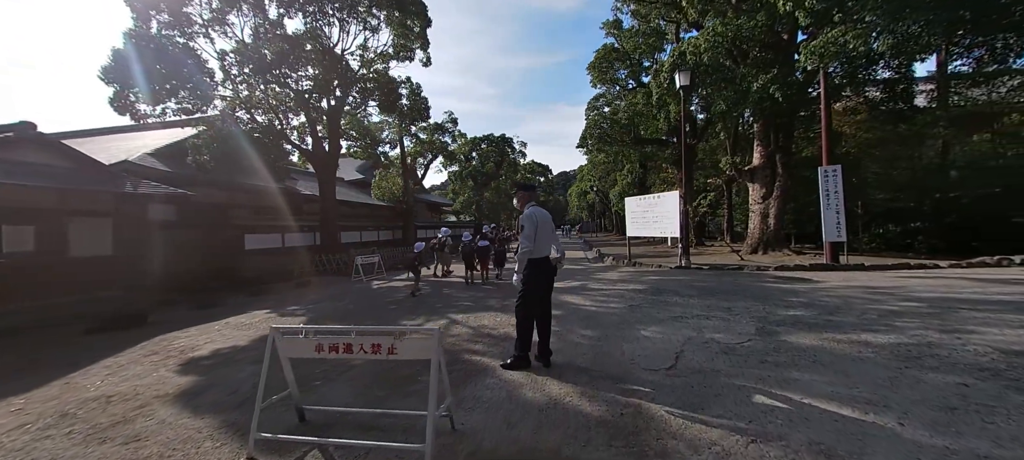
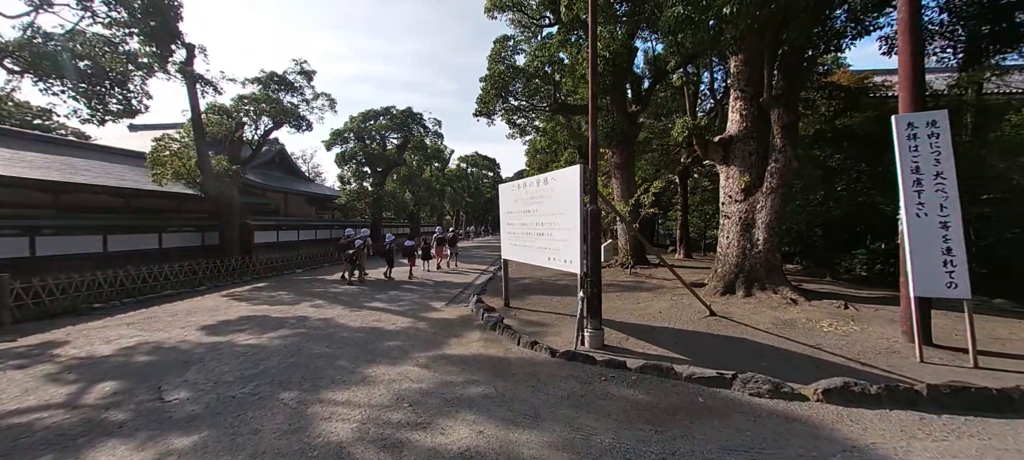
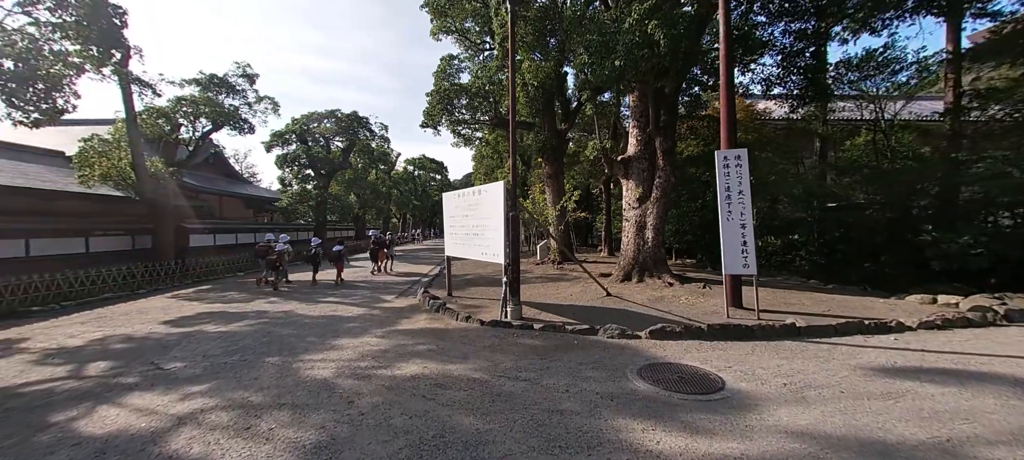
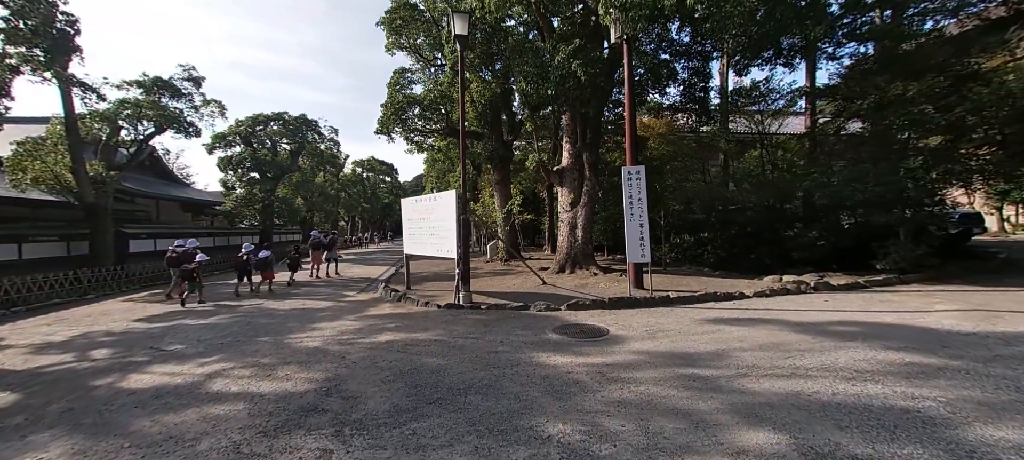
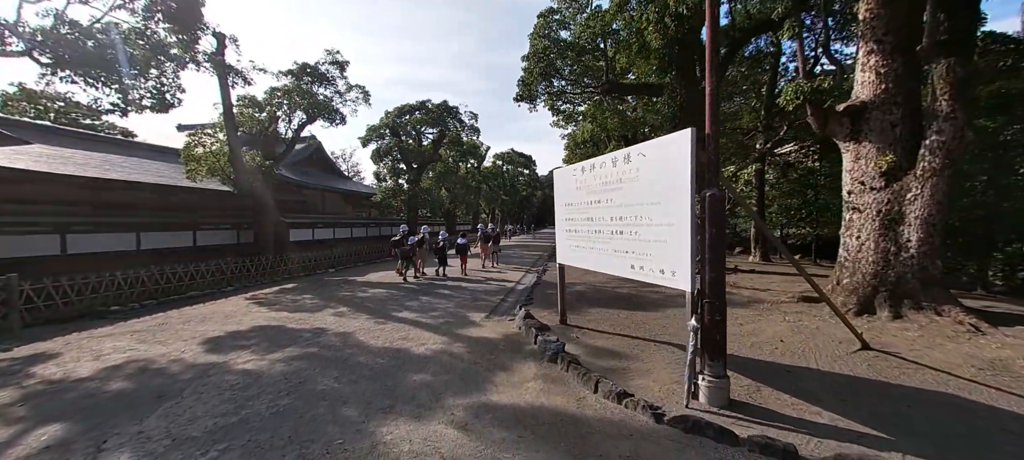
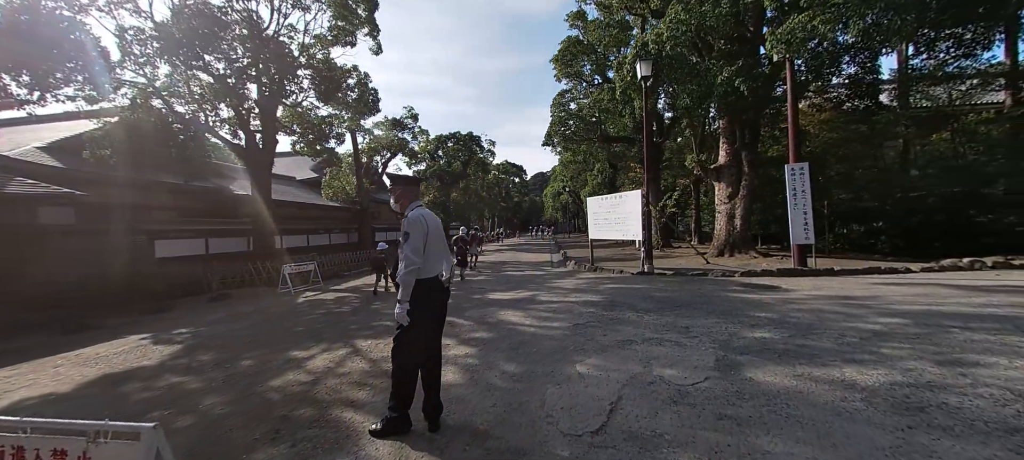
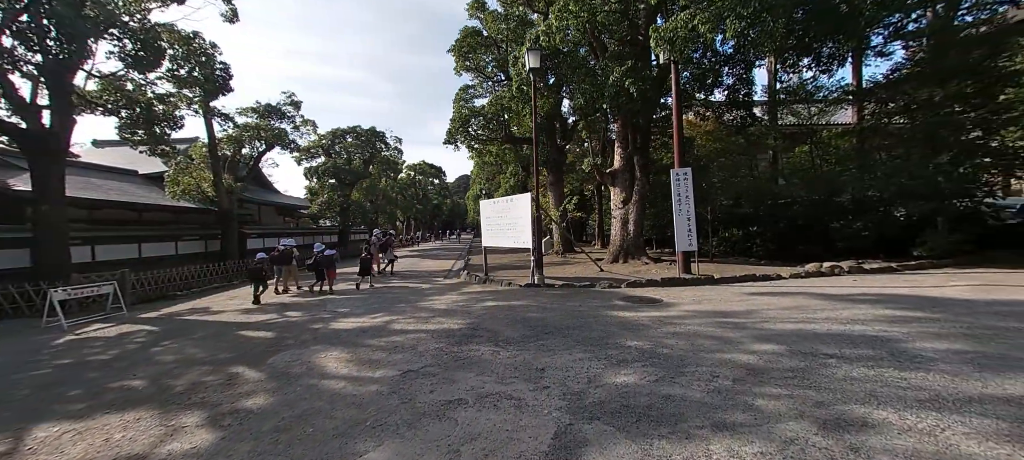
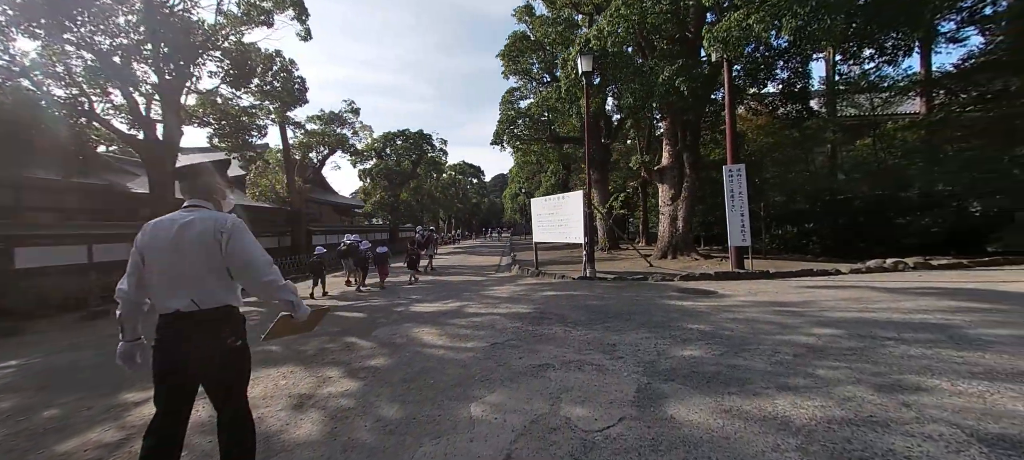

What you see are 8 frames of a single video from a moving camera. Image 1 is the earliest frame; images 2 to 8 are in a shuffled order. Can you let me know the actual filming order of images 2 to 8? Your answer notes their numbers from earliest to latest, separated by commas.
6, 8, 7, 4, 3, 2, 5
